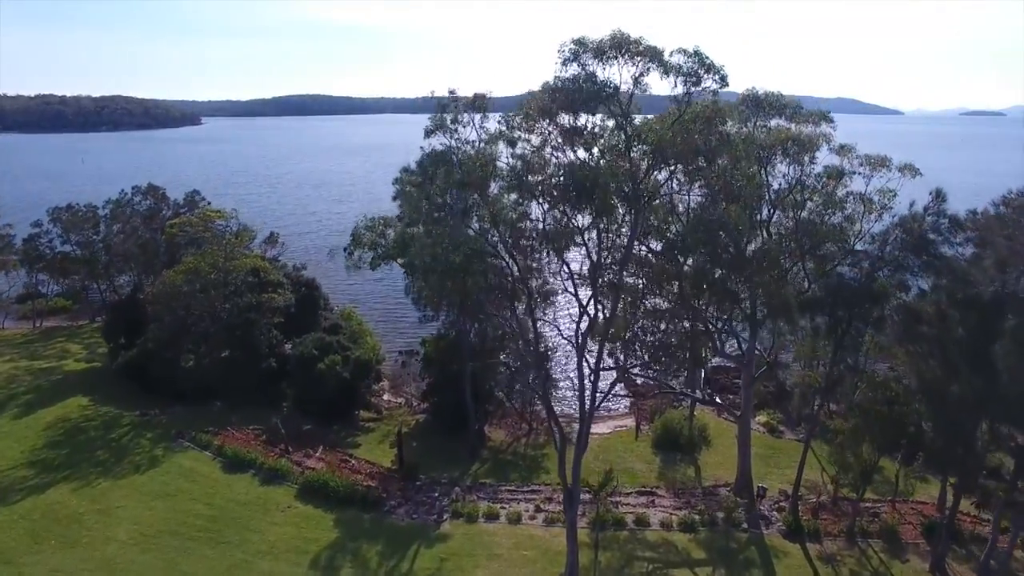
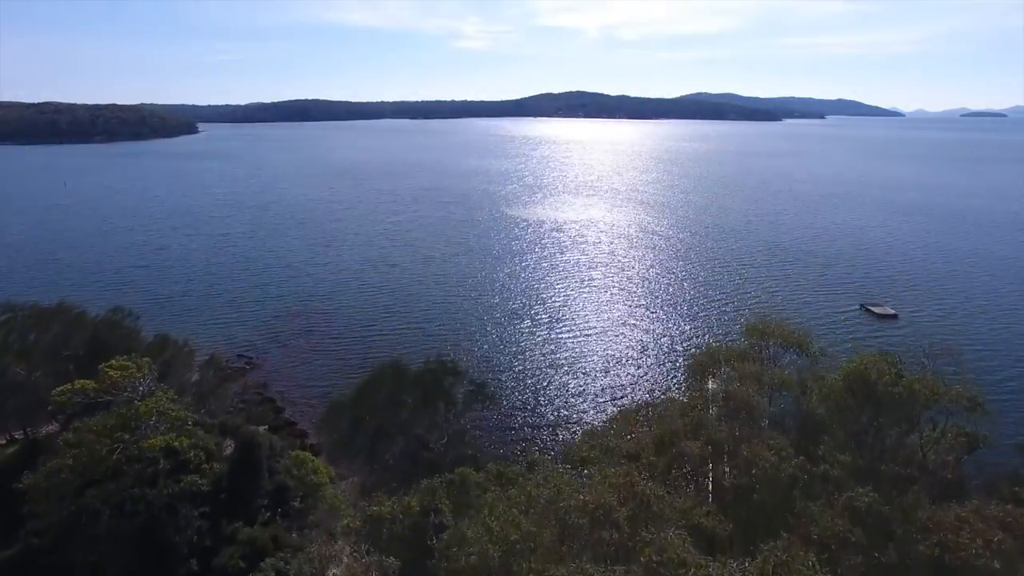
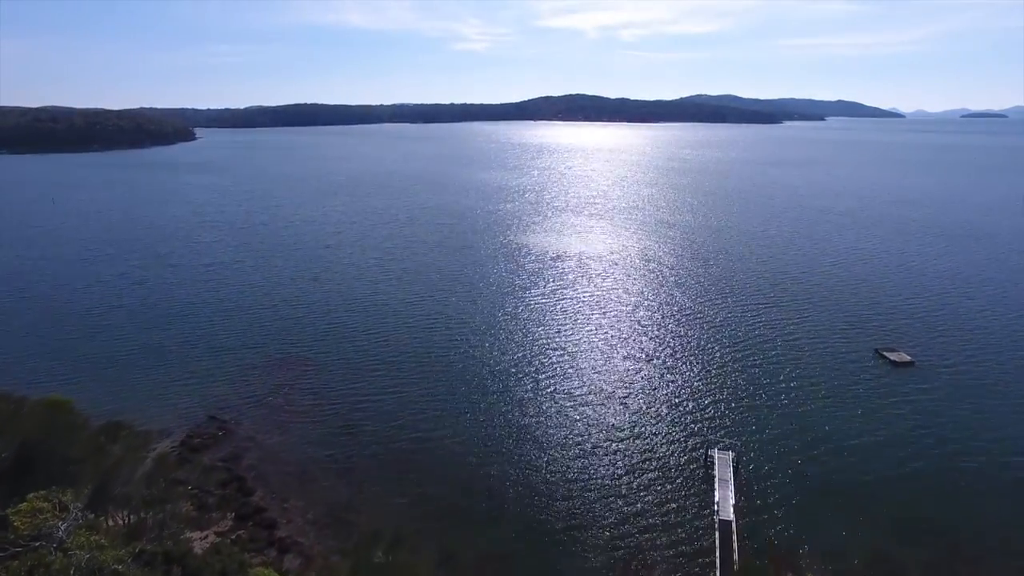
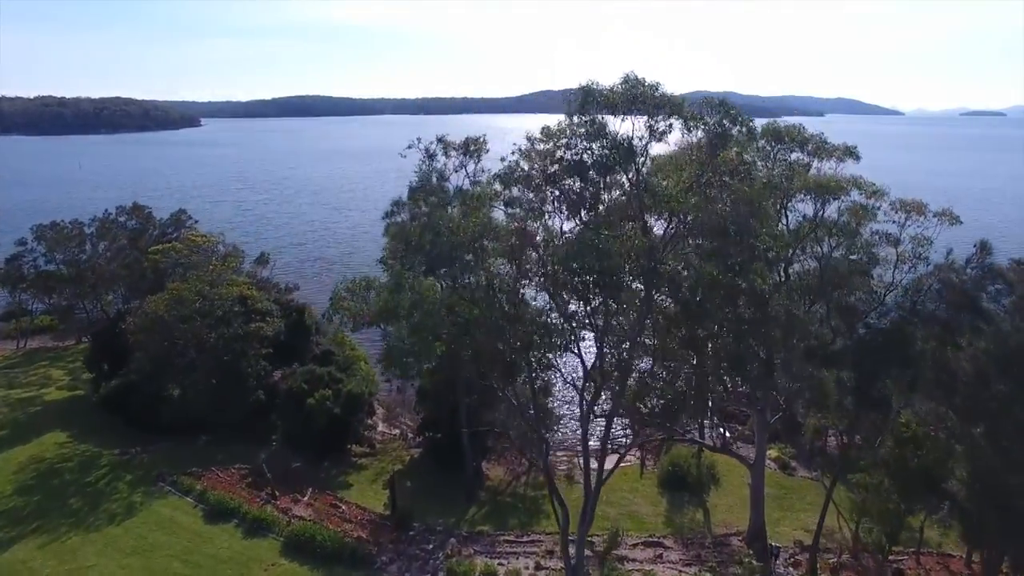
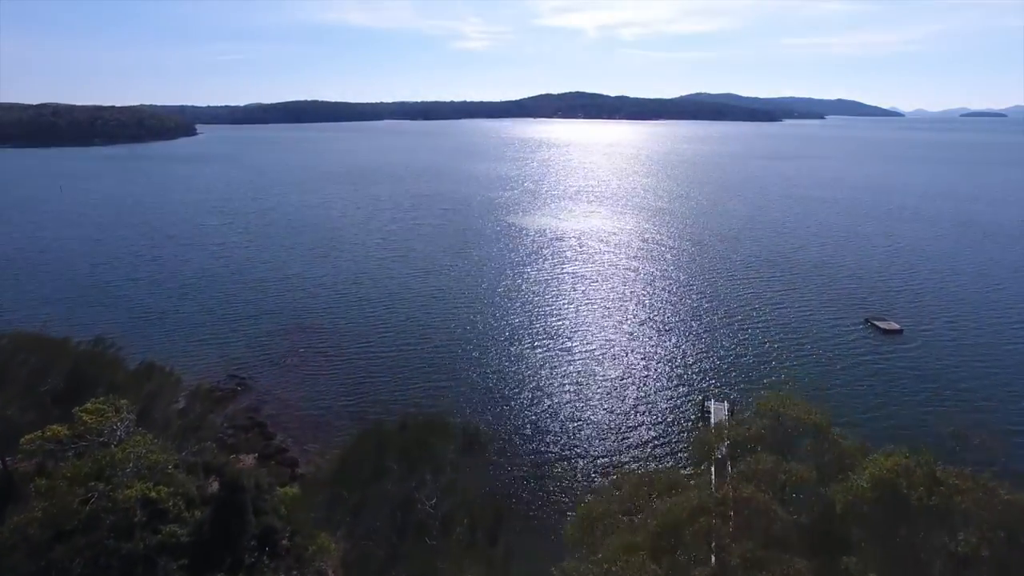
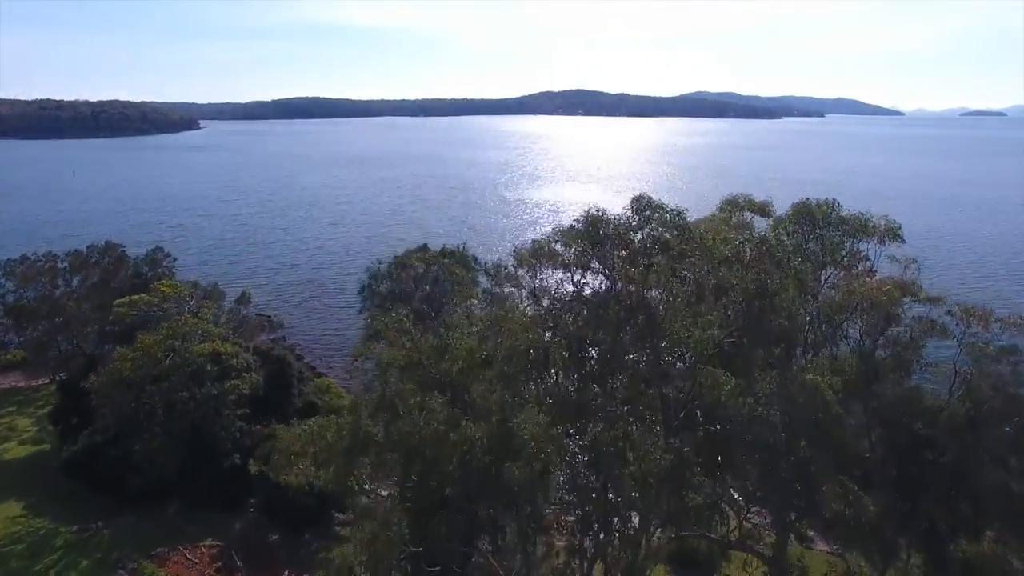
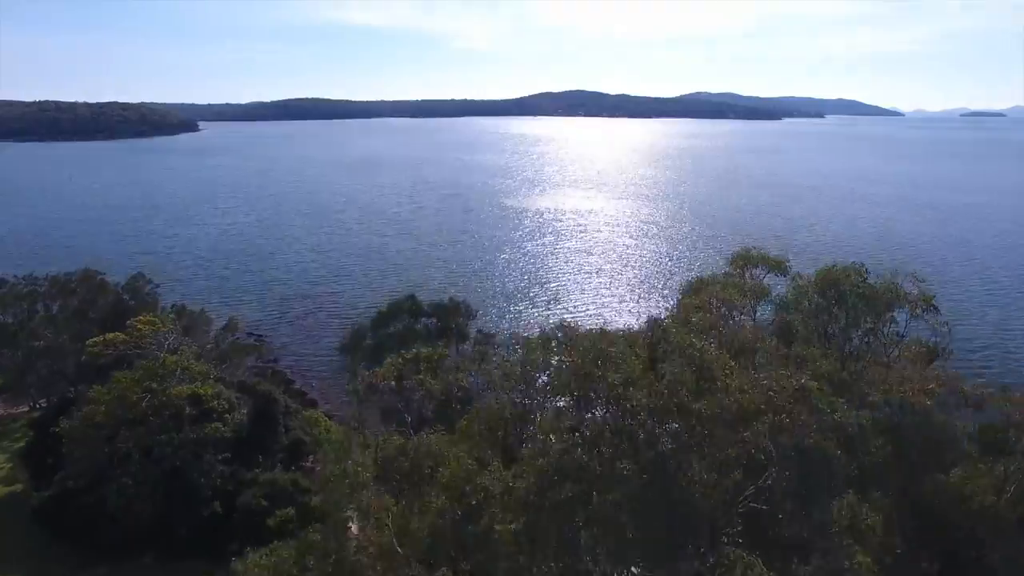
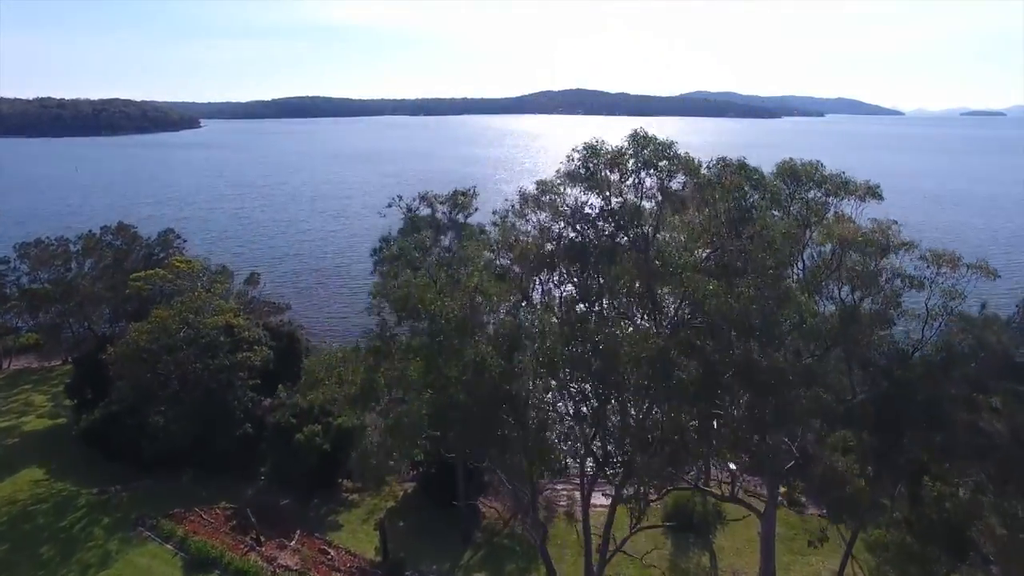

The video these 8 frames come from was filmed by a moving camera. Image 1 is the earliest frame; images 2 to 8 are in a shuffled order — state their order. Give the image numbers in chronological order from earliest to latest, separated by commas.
4, 8, 6, 7, 2, 5, 3
